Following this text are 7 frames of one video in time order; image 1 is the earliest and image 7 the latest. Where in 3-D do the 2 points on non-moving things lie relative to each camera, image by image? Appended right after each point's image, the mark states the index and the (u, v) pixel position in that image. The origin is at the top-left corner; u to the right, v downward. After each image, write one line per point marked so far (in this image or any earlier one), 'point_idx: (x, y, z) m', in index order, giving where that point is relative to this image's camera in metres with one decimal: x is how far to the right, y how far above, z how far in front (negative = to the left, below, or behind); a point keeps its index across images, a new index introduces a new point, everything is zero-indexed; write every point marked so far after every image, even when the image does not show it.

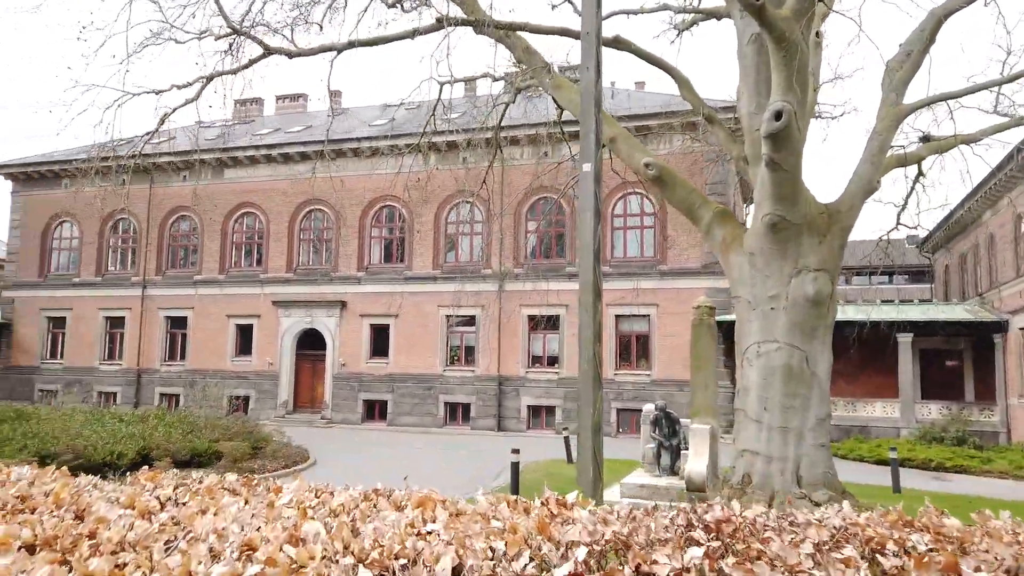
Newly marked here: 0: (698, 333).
0: (+2.4, -0.6, +9.4) m
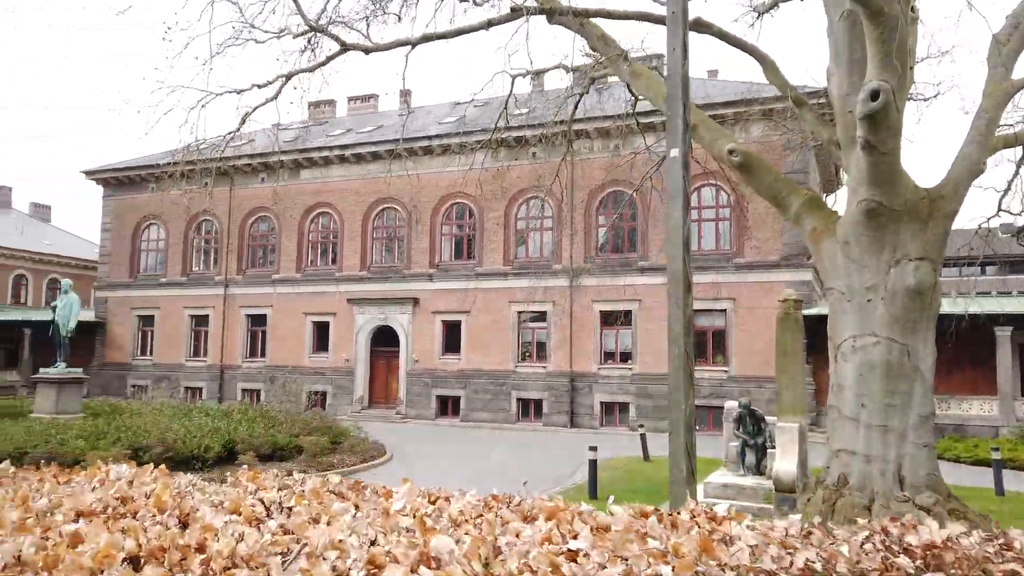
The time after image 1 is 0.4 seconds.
0: (+3.4, -0.5, +9.0) m
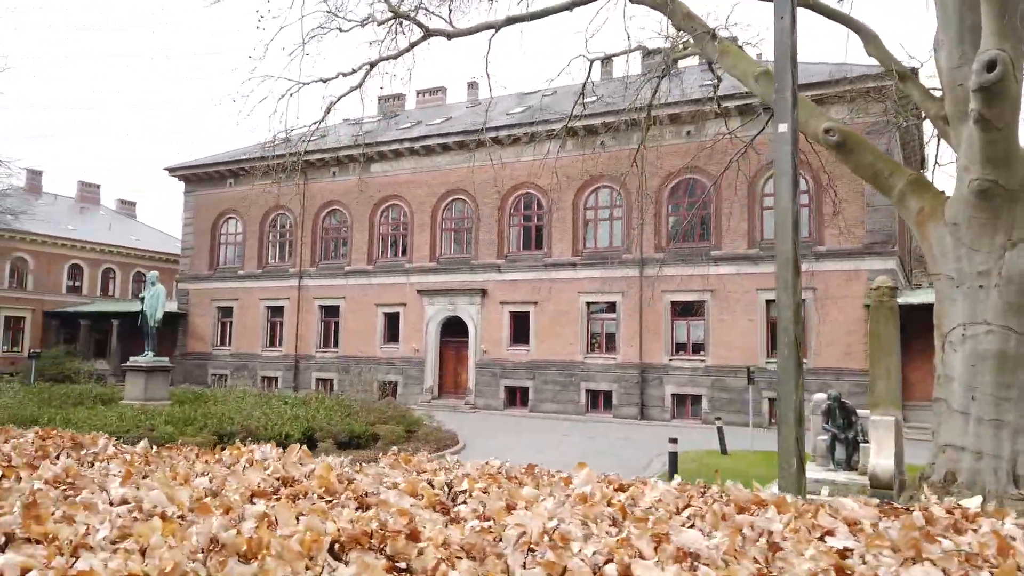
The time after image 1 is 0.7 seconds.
0: (+4.4, -0.3, +8.6) m
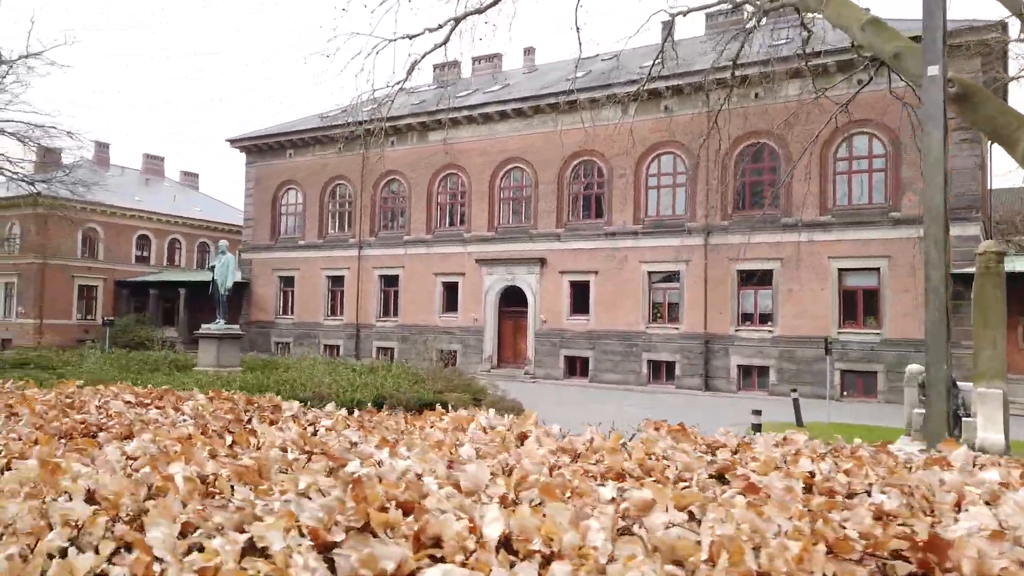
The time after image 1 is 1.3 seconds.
0: (+5.3, 0.0, +8.0) m
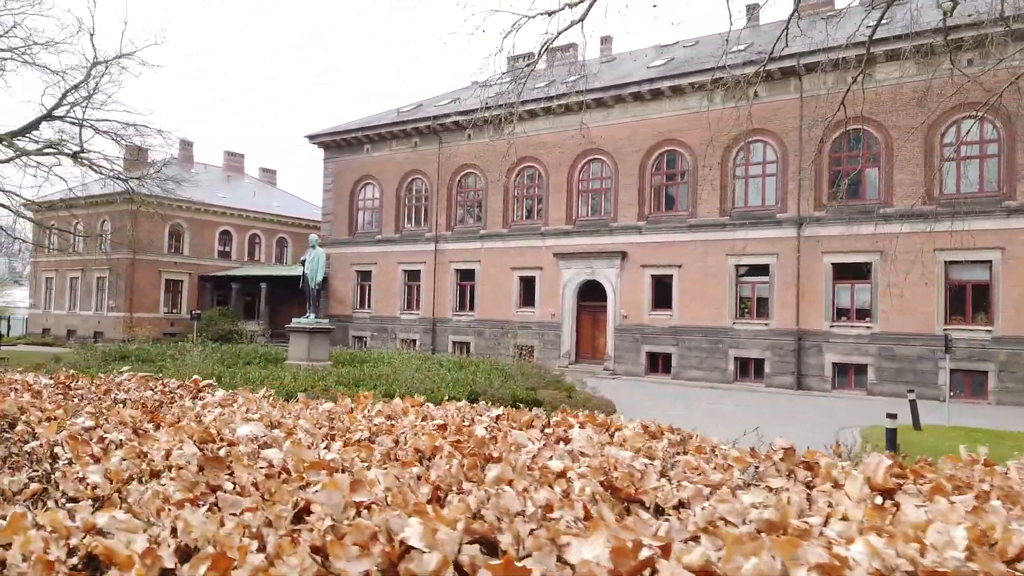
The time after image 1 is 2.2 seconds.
0: (+6.5, +0.1, +7.2) m
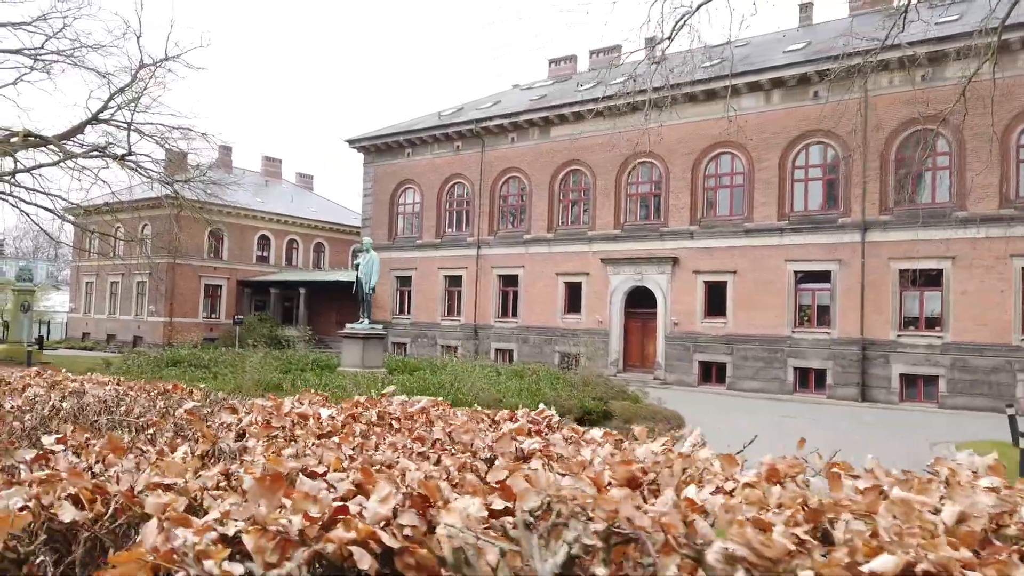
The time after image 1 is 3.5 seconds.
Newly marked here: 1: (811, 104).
0: (+7.5, 0.0, +6.4) m
1: (+8.2, +5.1, +19.7) m
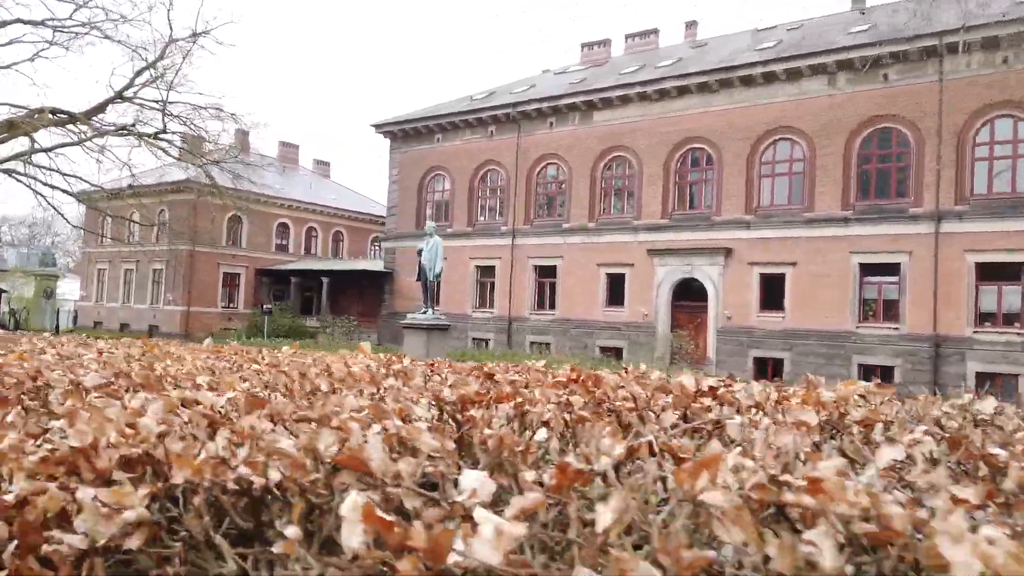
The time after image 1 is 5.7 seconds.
0: (+8.9, +0.1, +5.5) m
1: (+9.6, +5.2, +18.8) m
